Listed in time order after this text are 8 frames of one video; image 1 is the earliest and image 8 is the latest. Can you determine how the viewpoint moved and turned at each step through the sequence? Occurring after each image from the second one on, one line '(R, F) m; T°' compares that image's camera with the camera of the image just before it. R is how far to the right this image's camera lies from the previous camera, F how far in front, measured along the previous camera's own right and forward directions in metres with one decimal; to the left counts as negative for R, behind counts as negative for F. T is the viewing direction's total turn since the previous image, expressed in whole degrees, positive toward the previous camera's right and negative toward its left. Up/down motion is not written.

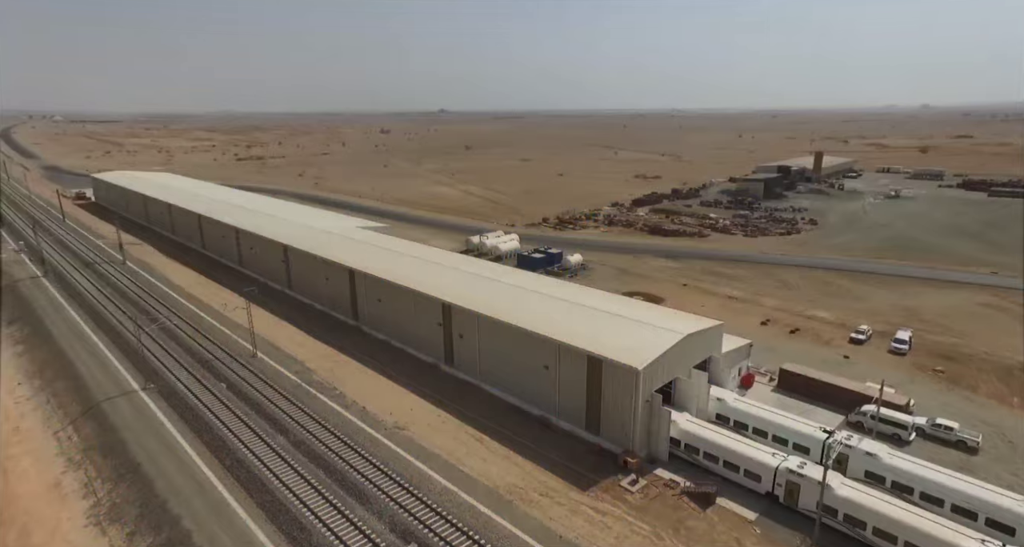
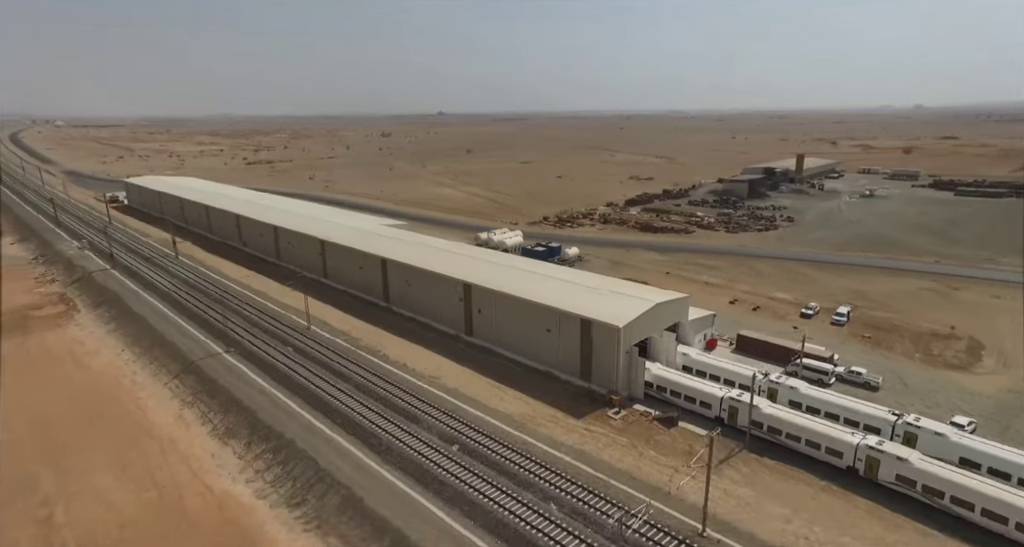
(-0.3, -2.9) m; 0°
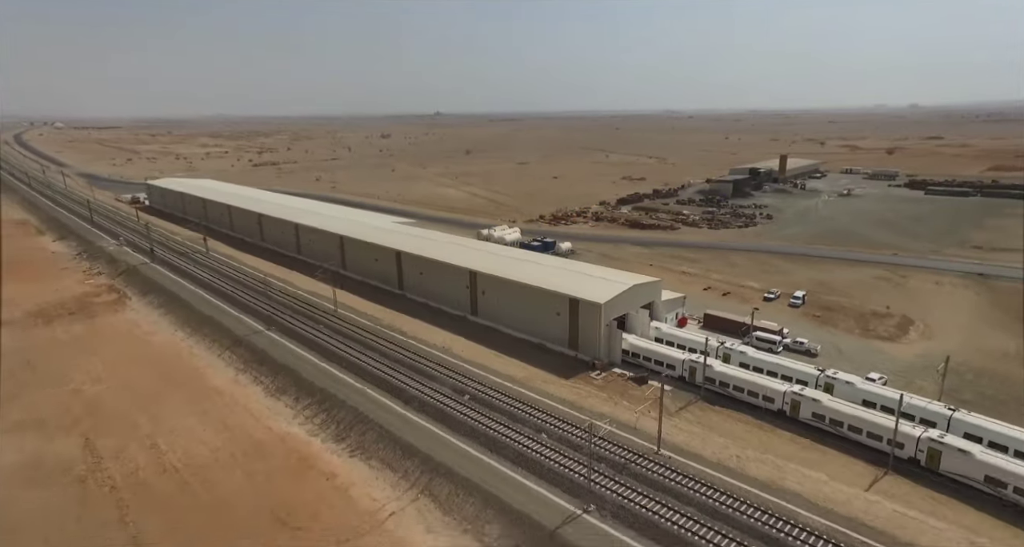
(0.0, -2.5) m; 0°
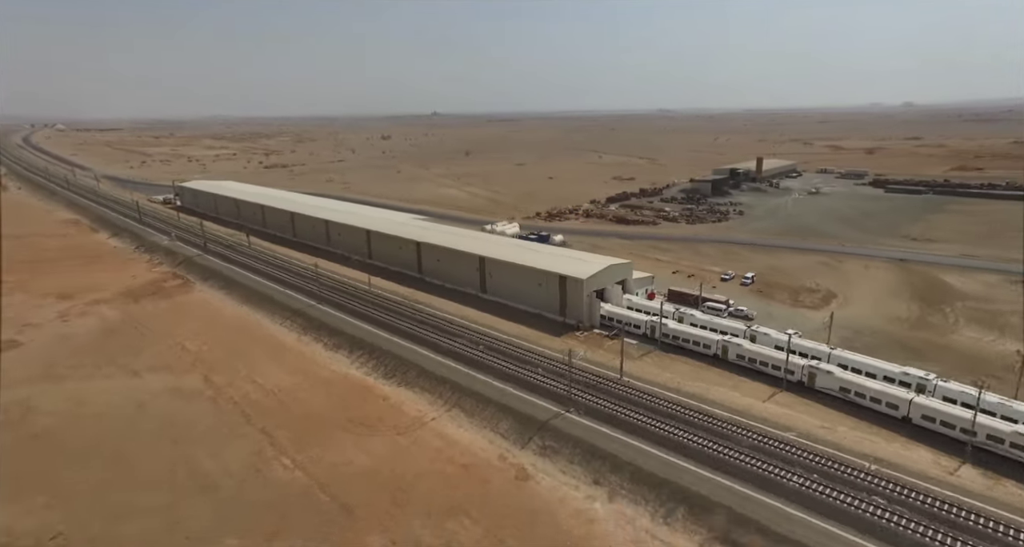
(-0.1, -4.2) m; 0°
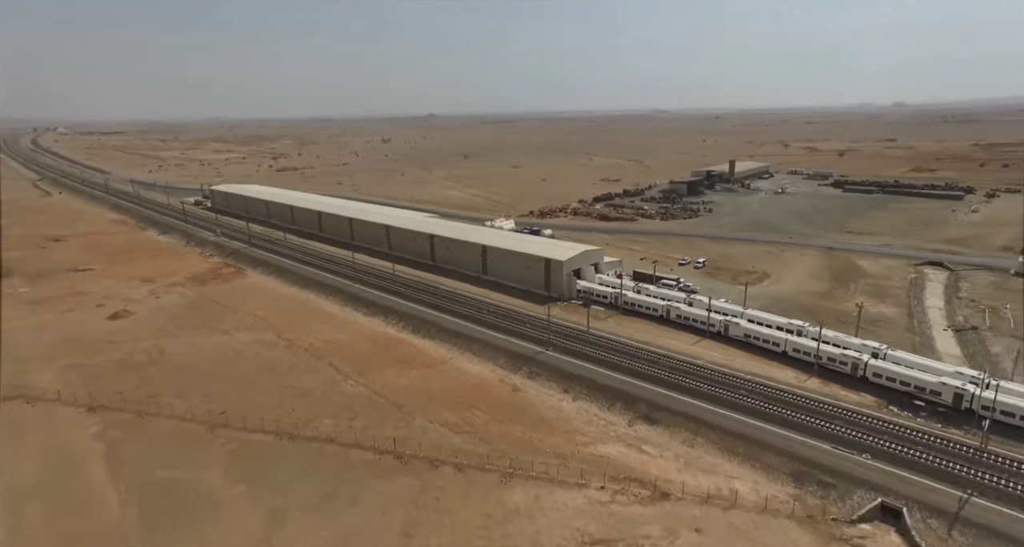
(+0.1, -5.3) m; 0°
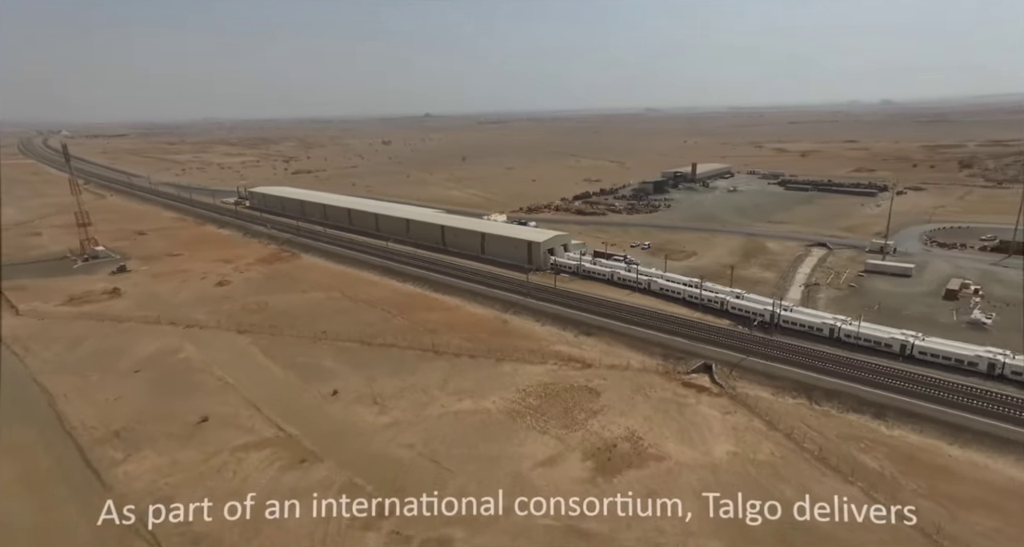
(+0.3, -9.0) m; 0°
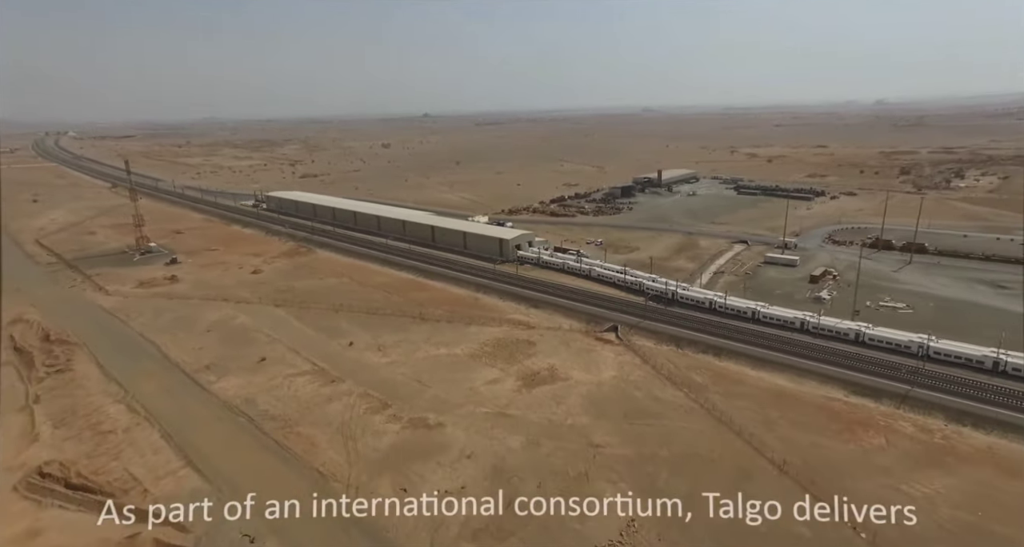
(+1.7, -7.9) m; 0°
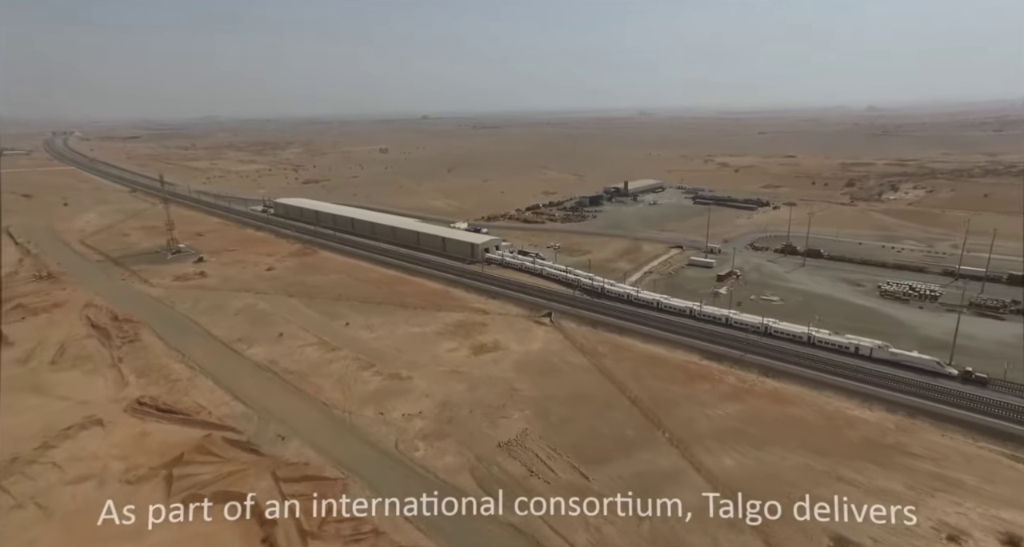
(+2.4, -8.0) m; 0°
